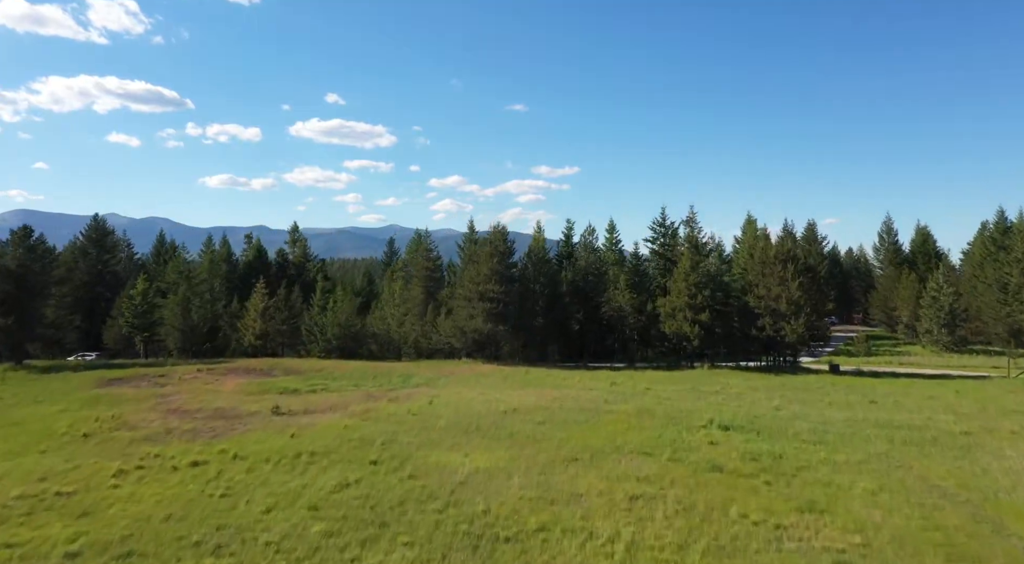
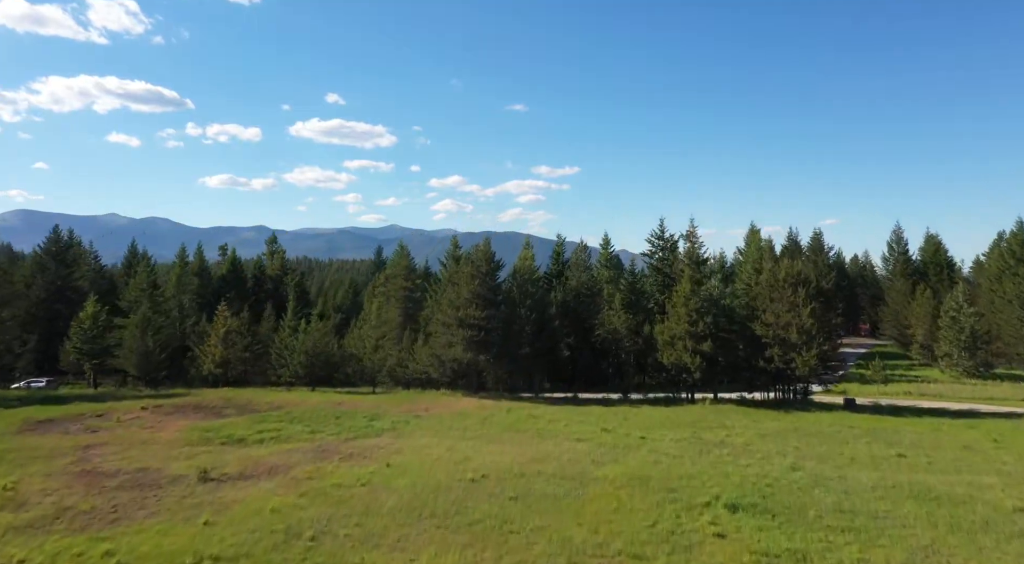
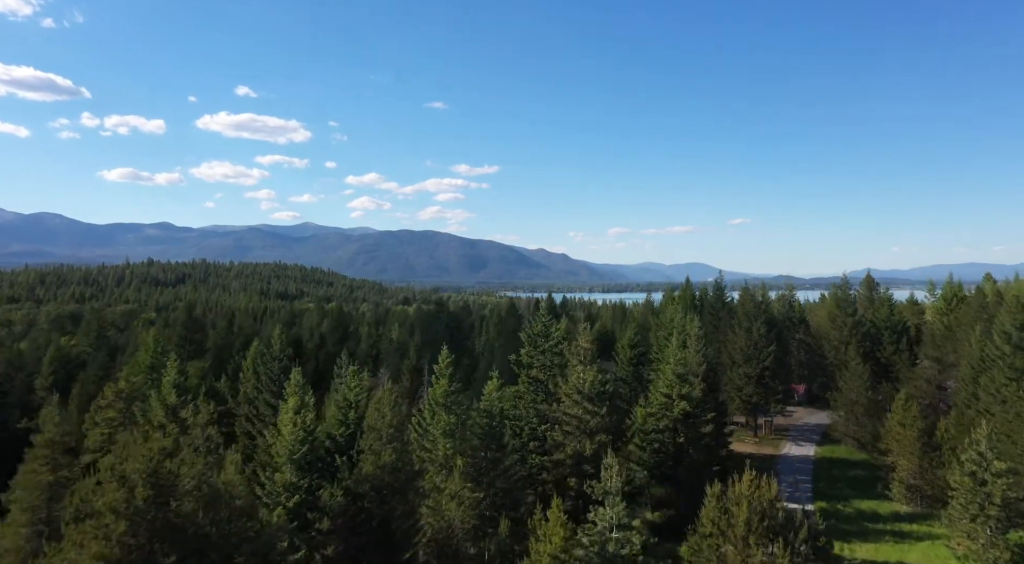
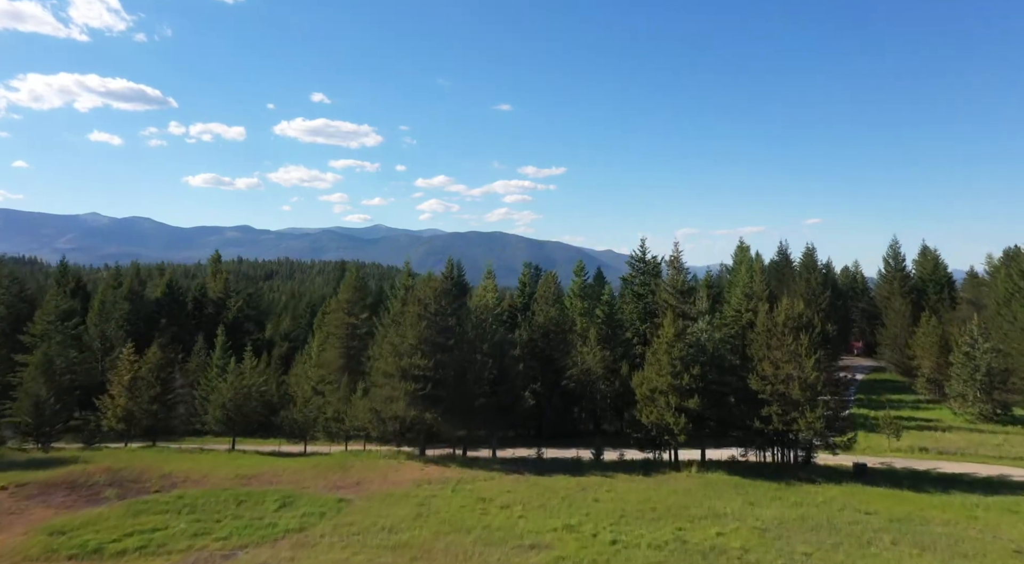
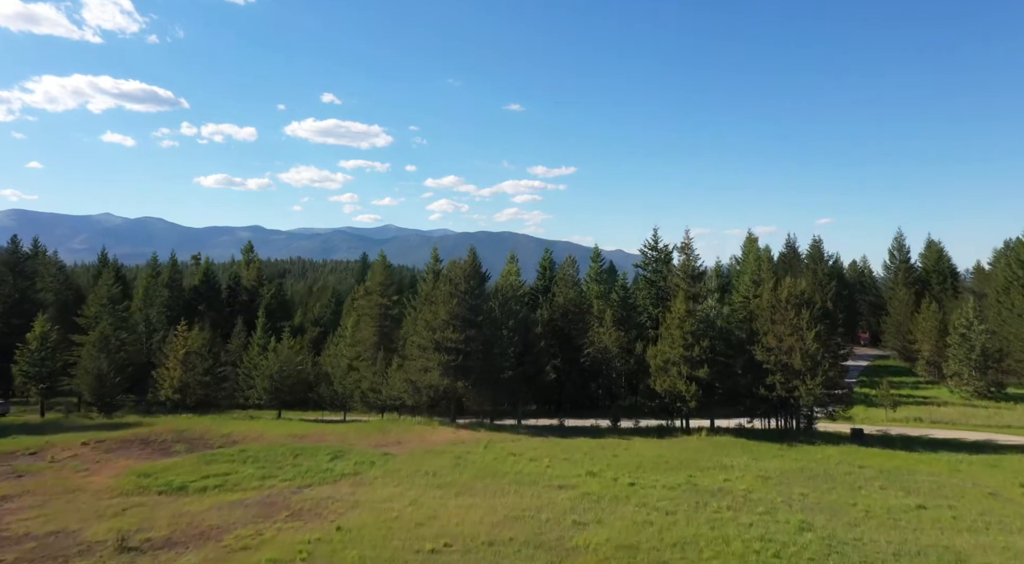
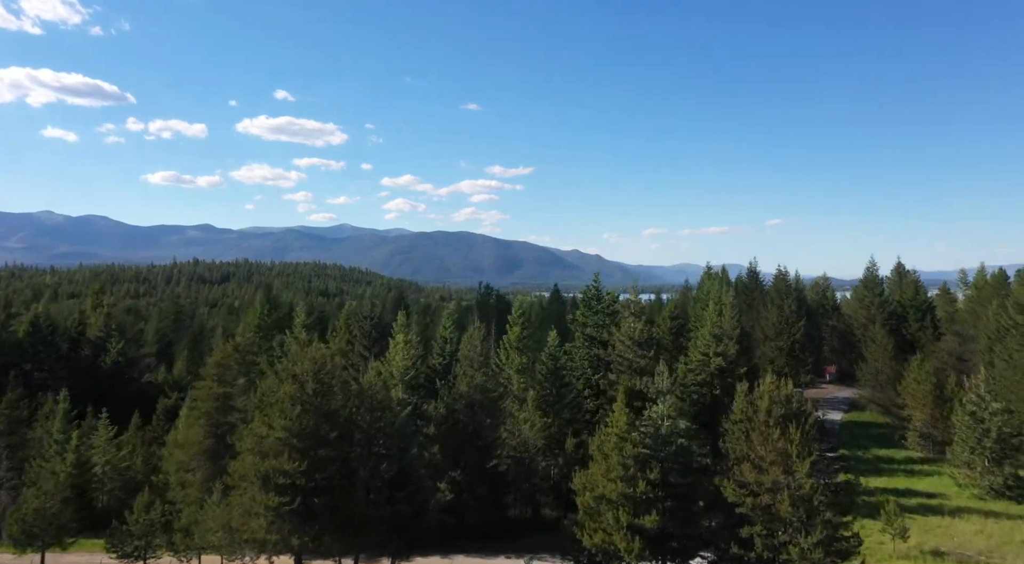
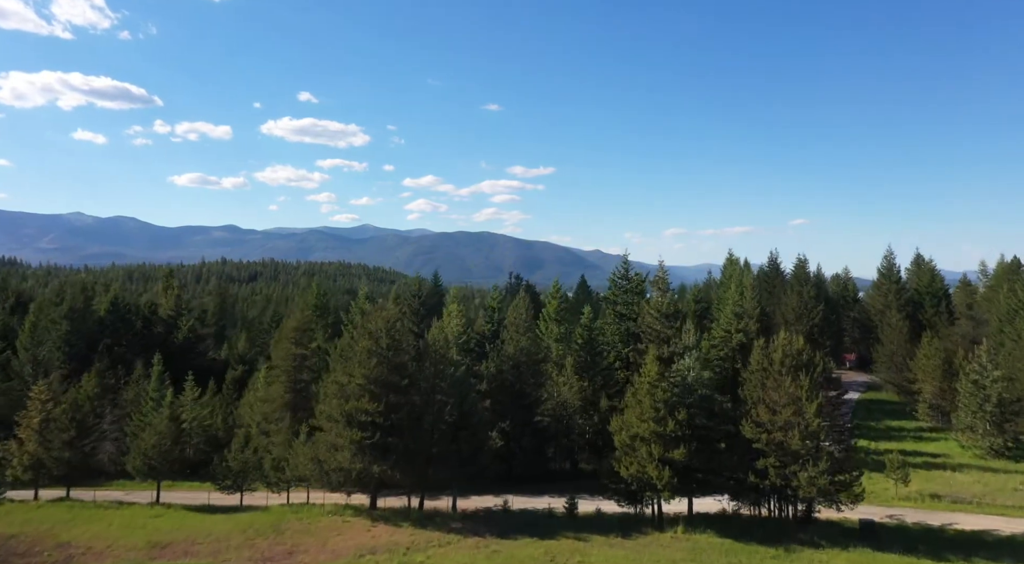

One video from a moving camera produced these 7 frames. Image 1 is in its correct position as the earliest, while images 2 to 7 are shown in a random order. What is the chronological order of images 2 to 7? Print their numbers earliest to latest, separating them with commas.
2, 5, 4, 7, 6, 3
